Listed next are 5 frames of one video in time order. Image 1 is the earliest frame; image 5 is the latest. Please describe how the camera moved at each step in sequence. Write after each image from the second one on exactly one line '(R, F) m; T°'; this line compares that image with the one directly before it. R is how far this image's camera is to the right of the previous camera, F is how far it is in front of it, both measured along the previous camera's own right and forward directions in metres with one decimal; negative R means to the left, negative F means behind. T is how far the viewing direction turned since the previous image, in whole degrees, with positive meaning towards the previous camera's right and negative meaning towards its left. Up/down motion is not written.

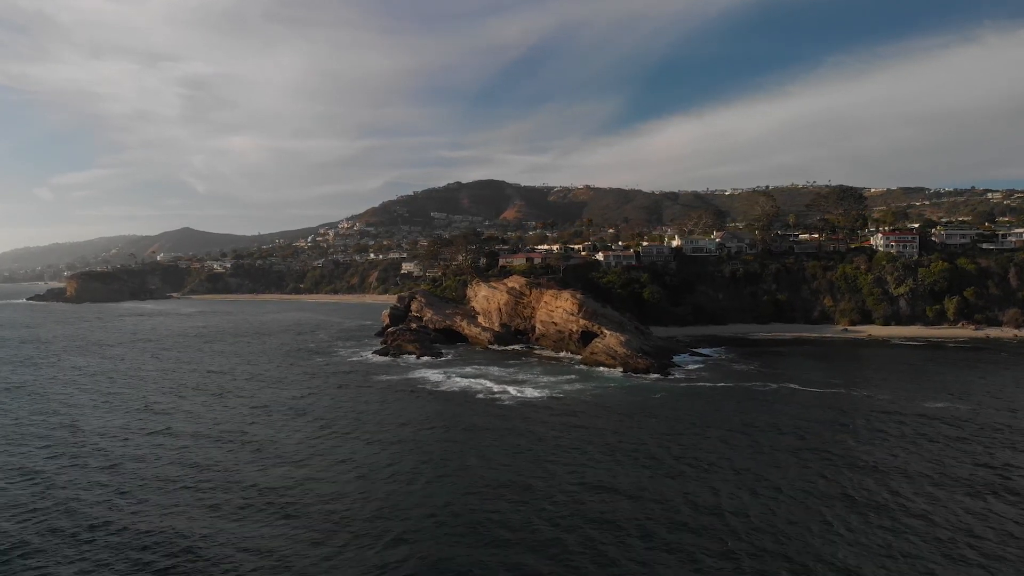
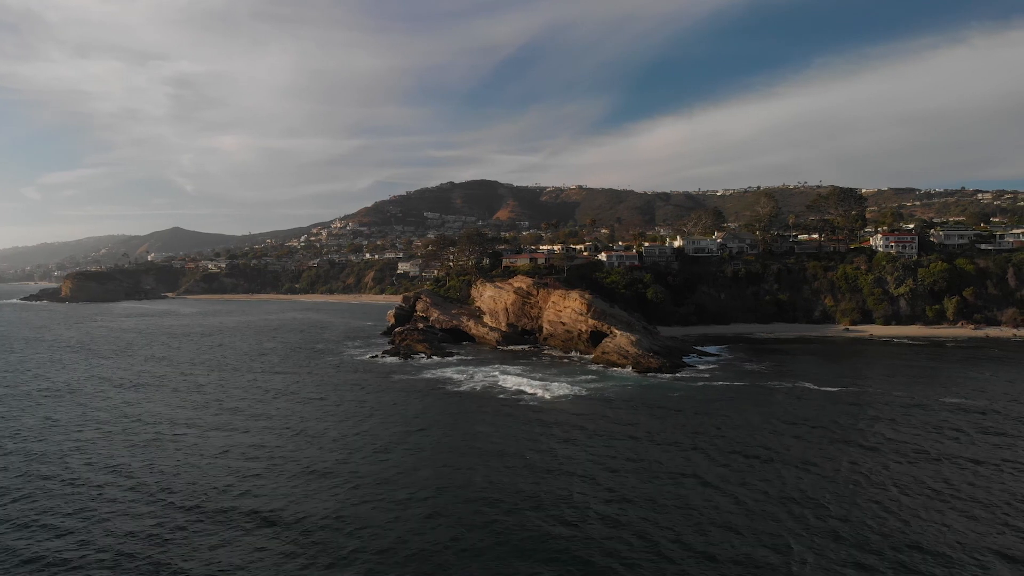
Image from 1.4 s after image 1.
(-1.9, -0.6) m; 0°
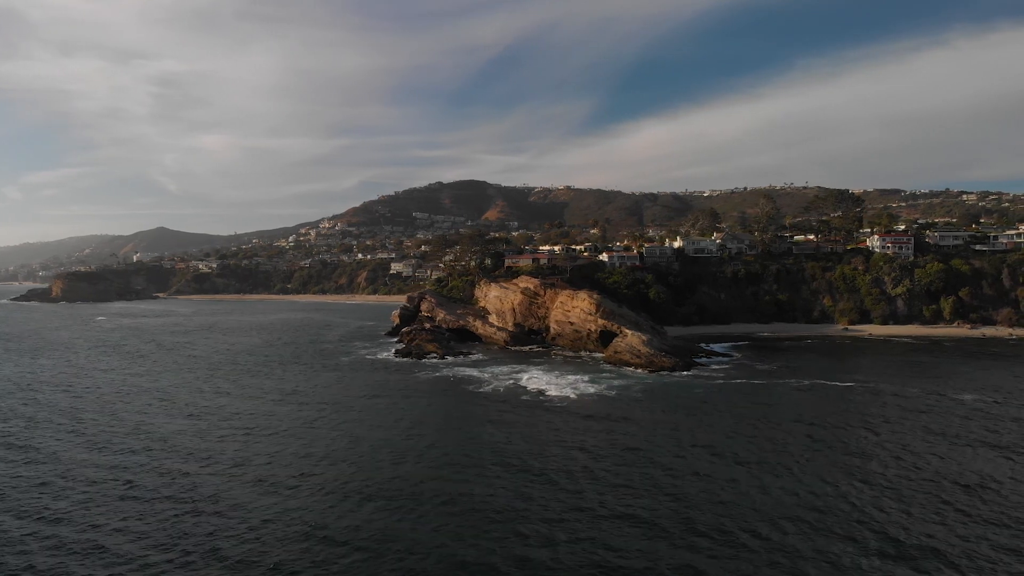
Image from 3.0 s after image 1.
(-2.4, -0.8) m; +1°
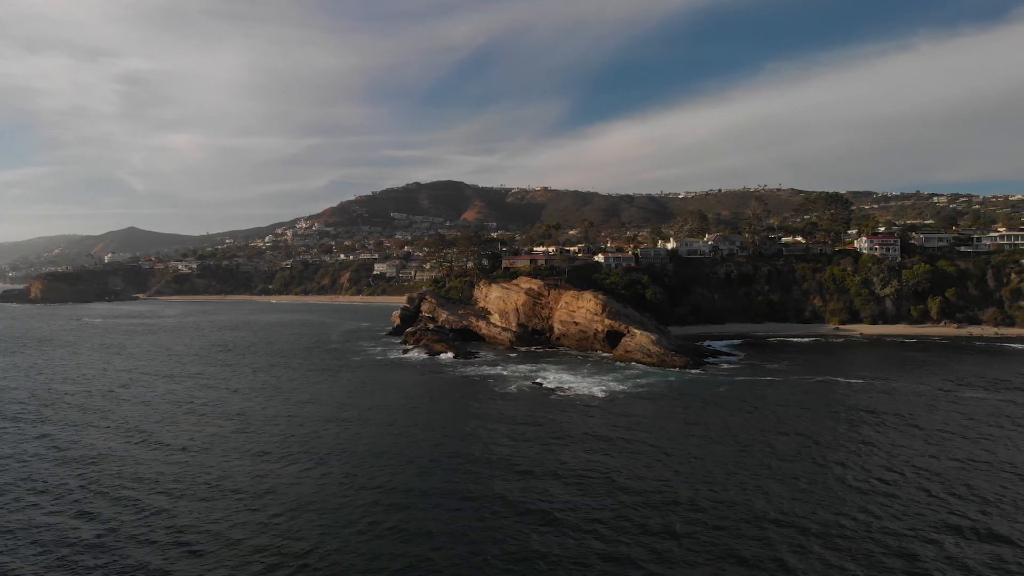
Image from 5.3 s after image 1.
(-3.2, -1.0) m; +1°
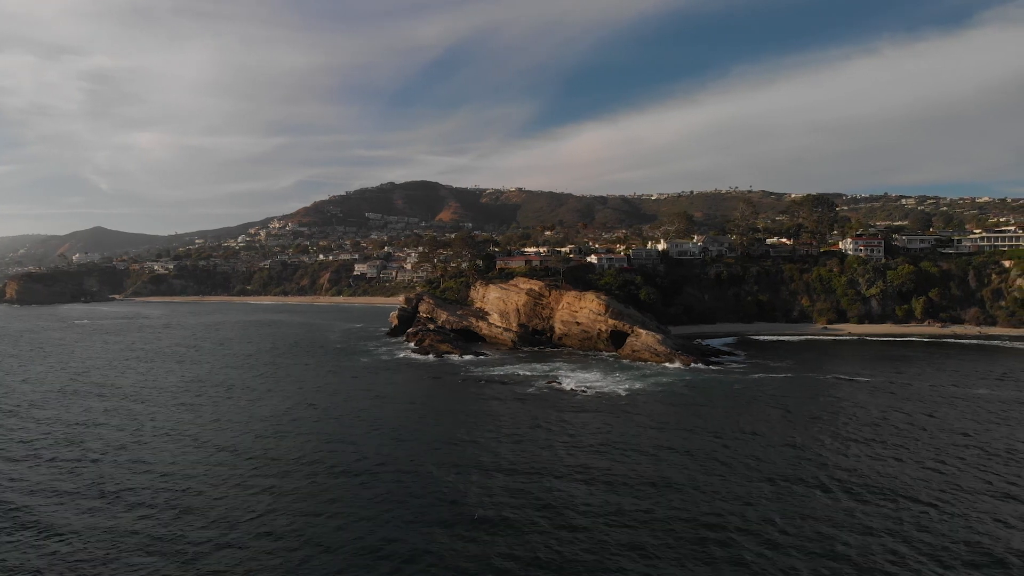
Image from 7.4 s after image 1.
(-3.1, -0.9) m; +2°
